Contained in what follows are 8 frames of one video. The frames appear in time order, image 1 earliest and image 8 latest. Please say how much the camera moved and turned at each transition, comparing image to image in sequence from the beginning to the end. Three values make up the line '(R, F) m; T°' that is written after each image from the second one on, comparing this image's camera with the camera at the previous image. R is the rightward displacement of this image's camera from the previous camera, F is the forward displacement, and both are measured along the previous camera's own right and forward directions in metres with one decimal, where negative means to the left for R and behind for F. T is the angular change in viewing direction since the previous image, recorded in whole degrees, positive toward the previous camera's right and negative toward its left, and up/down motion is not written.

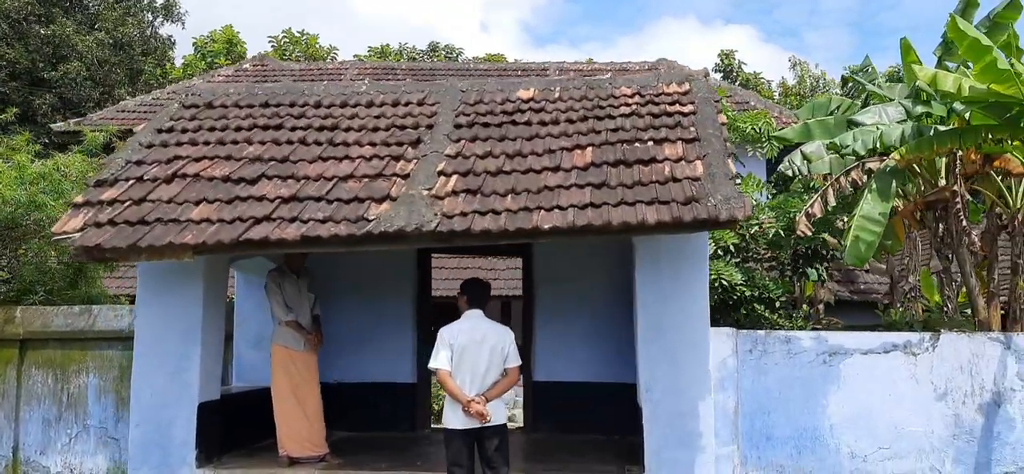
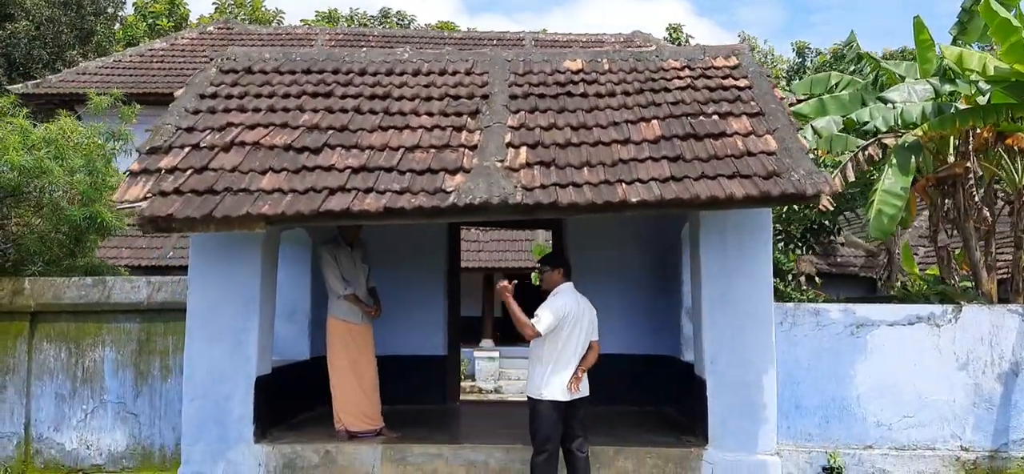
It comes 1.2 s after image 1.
(-0.7, +0.1) m; +4°
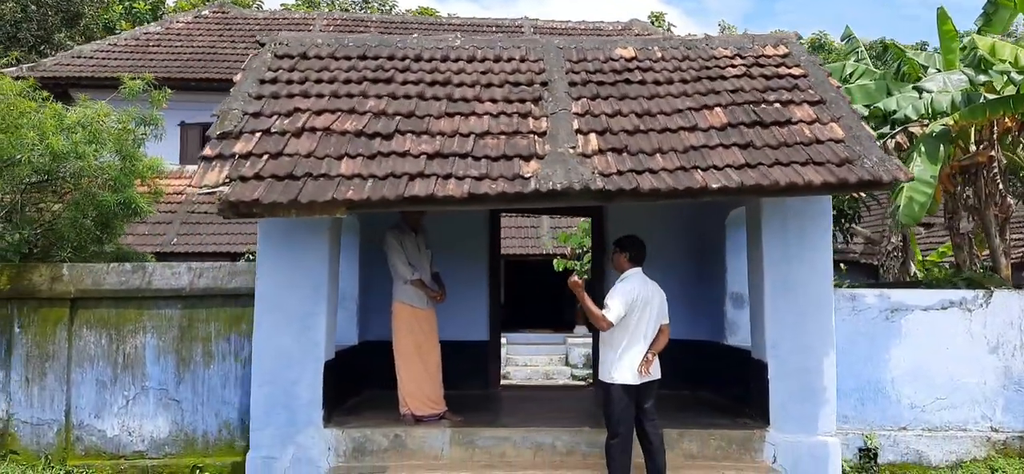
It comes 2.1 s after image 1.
(-0.6, 0.0) m; +2°
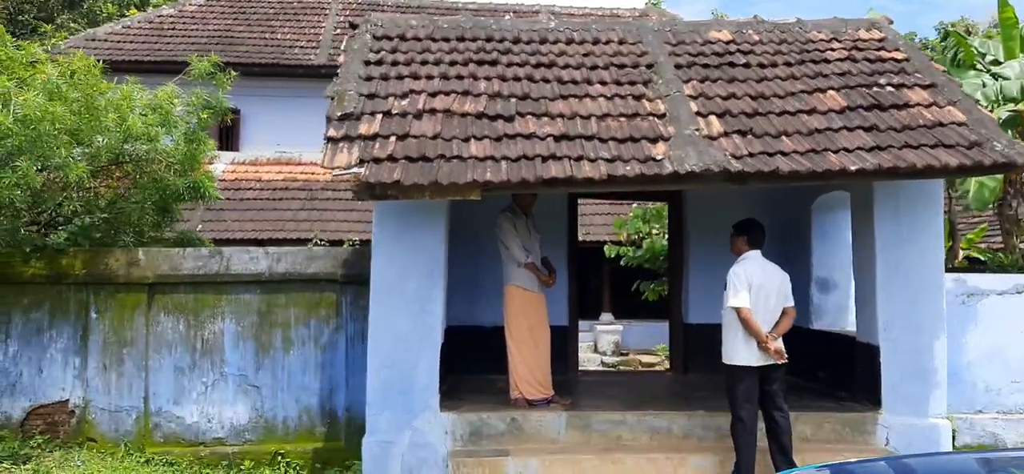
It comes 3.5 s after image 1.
(-0.8, 0.0) m; +2°
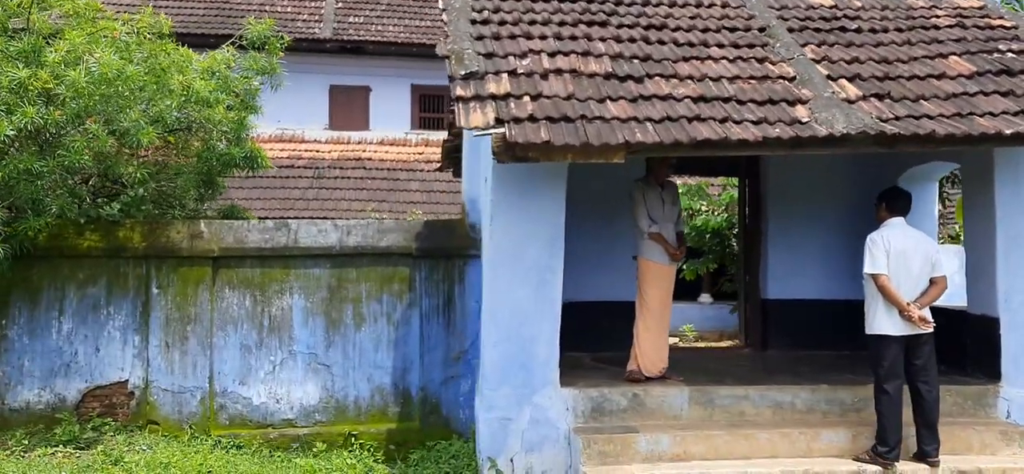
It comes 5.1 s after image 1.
(-0.9, +0.3) m; +3°
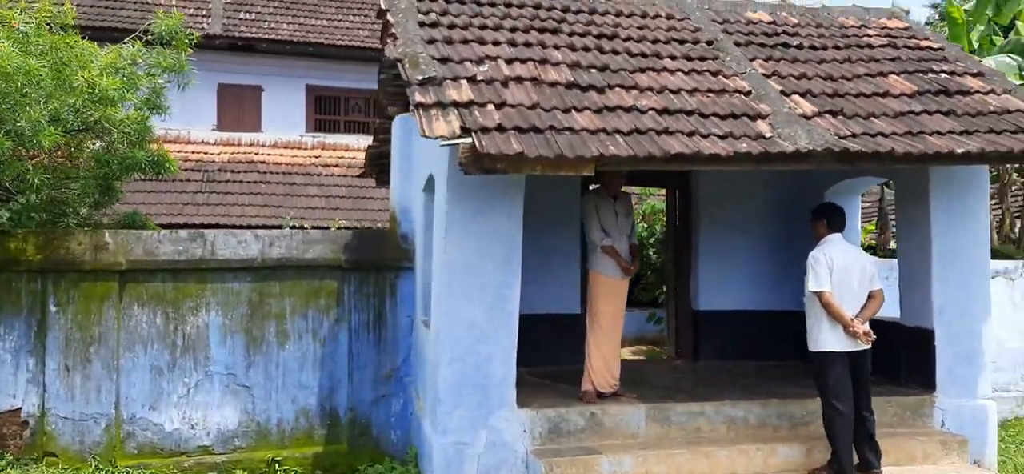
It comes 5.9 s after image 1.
(-0.4, +0.2) m; +8°
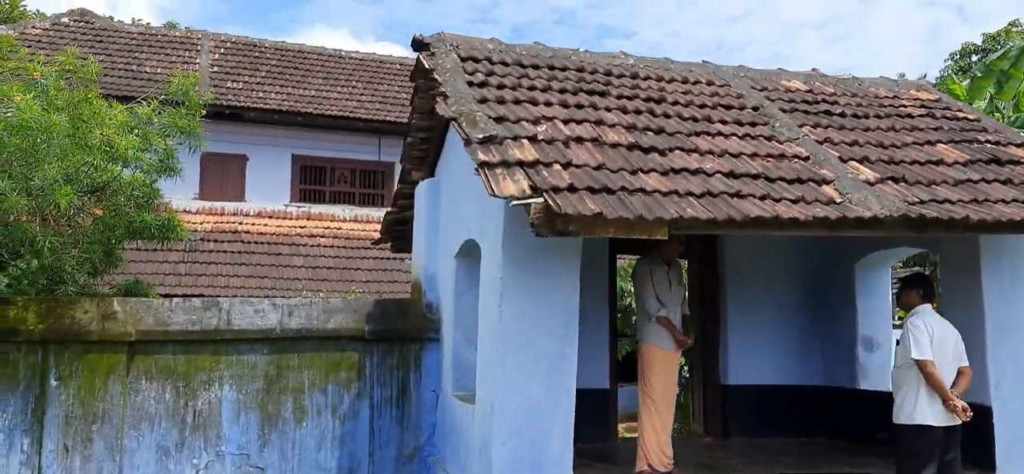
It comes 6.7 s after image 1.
(-0.5, +0.3) m; +3°
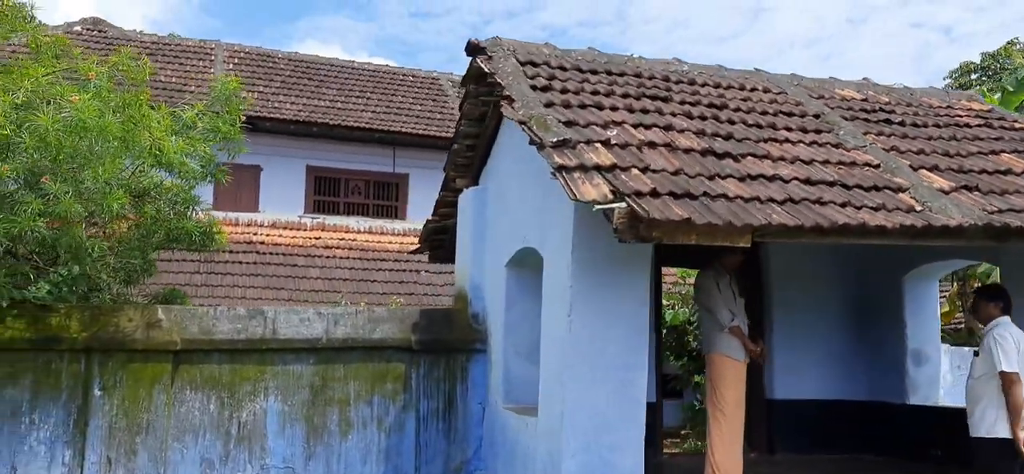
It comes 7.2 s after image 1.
(-0.4, +0.1) m; 0°
